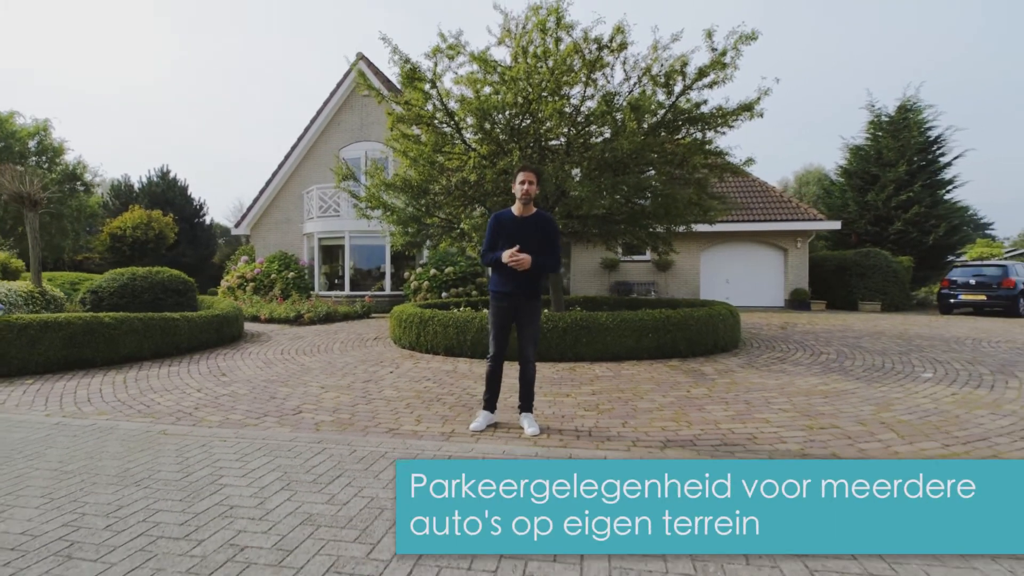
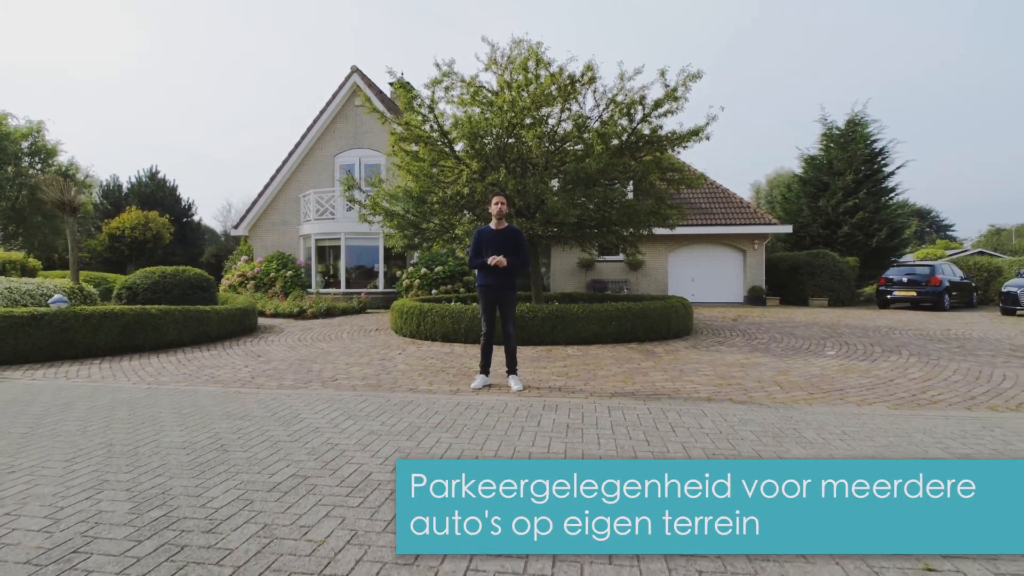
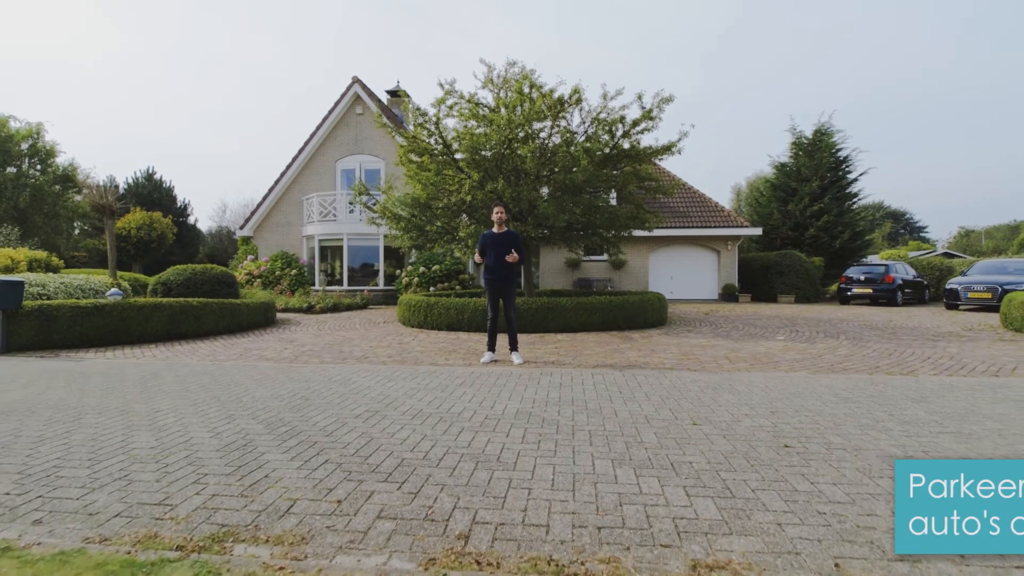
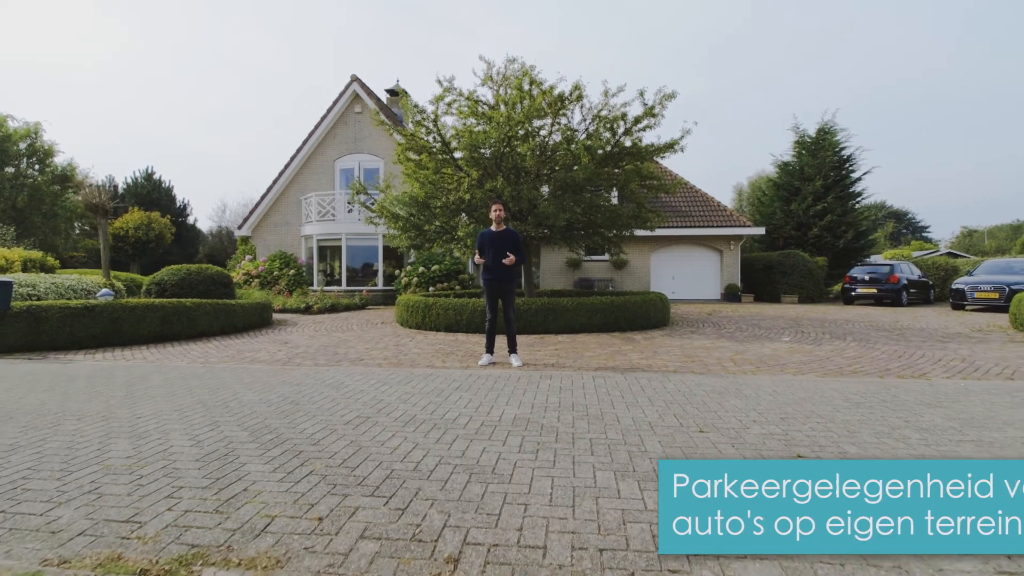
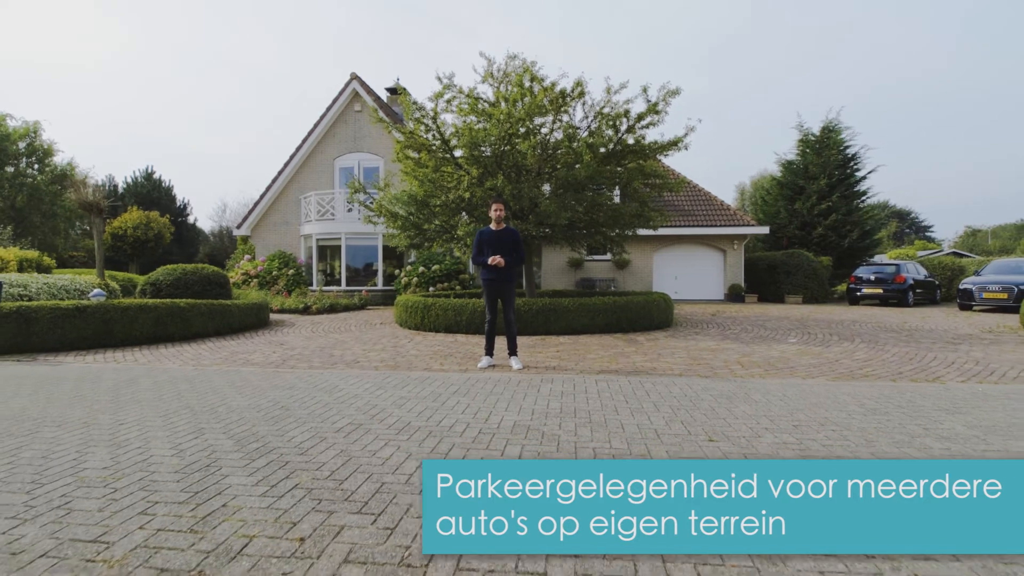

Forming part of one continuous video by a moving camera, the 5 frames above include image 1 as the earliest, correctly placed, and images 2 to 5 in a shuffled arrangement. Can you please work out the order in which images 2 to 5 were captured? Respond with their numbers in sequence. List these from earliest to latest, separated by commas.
2, 5, 4, 3
